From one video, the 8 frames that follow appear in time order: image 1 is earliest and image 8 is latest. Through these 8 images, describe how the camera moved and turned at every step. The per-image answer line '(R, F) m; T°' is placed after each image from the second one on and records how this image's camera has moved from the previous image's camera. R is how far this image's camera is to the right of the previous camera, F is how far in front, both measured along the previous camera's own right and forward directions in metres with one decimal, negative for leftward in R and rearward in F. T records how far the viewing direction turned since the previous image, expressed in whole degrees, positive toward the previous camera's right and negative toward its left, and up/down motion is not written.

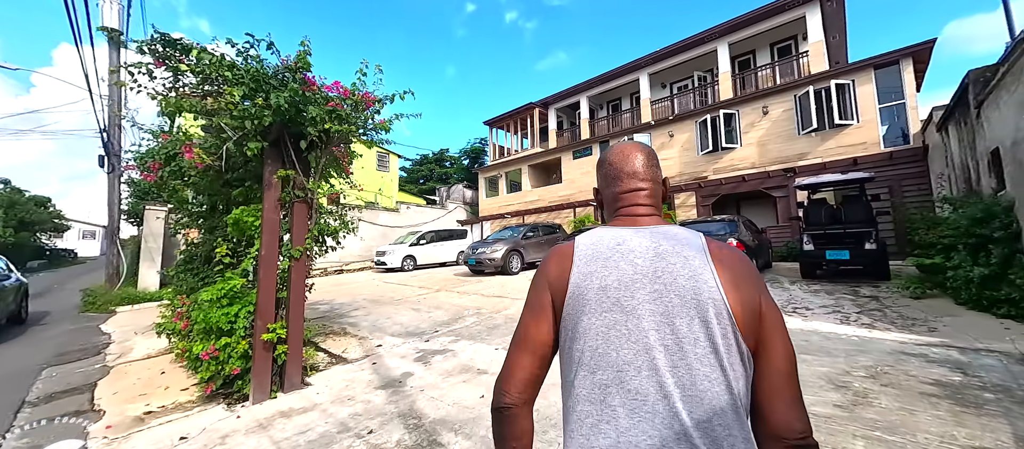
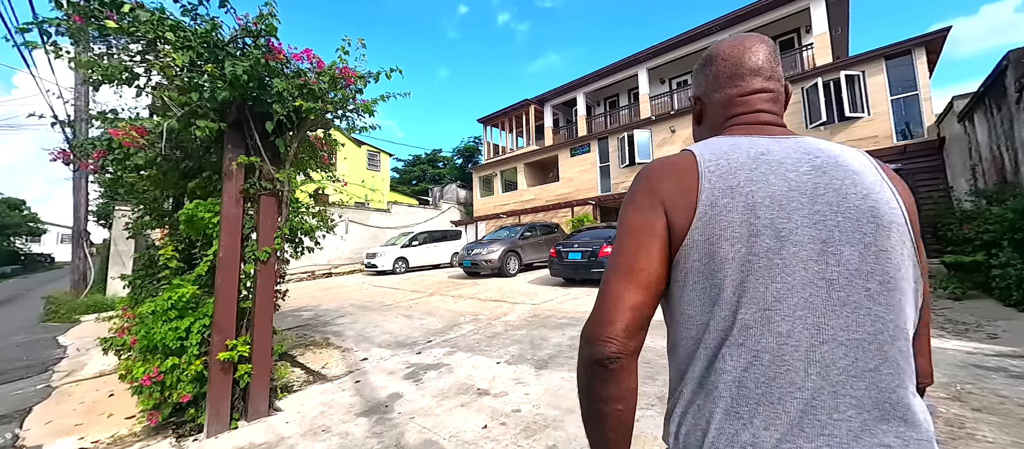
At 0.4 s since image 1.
(-0.1, +0.5) m; +1°
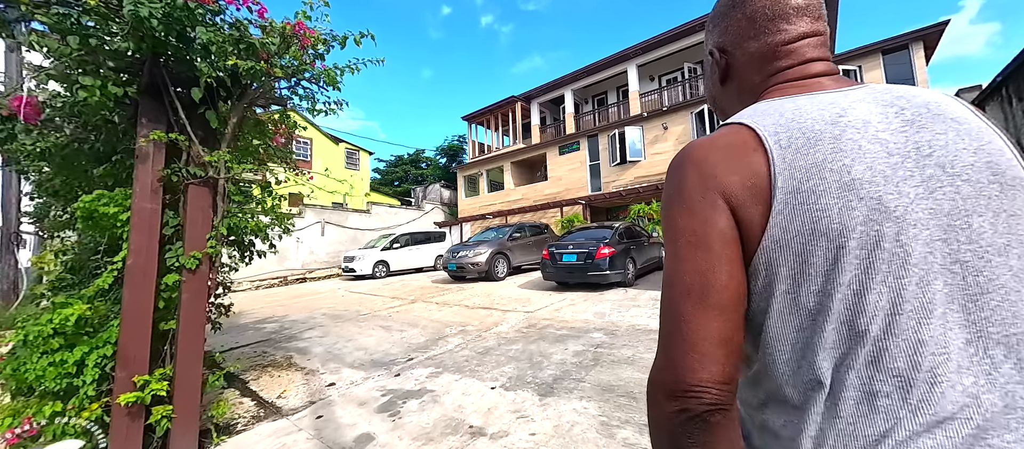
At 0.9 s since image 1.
(-0.1, +0.5) m; +3°
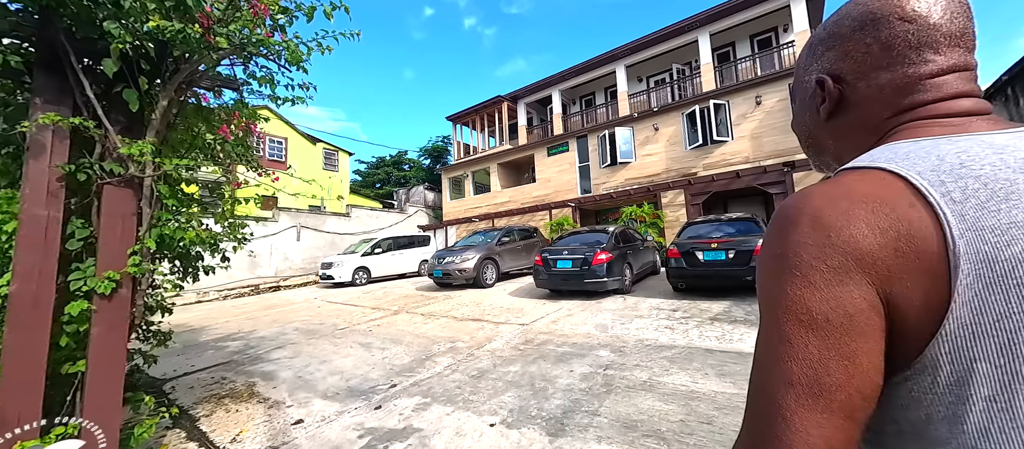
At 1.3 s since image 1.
(-0.1, +0.4) m; +3°
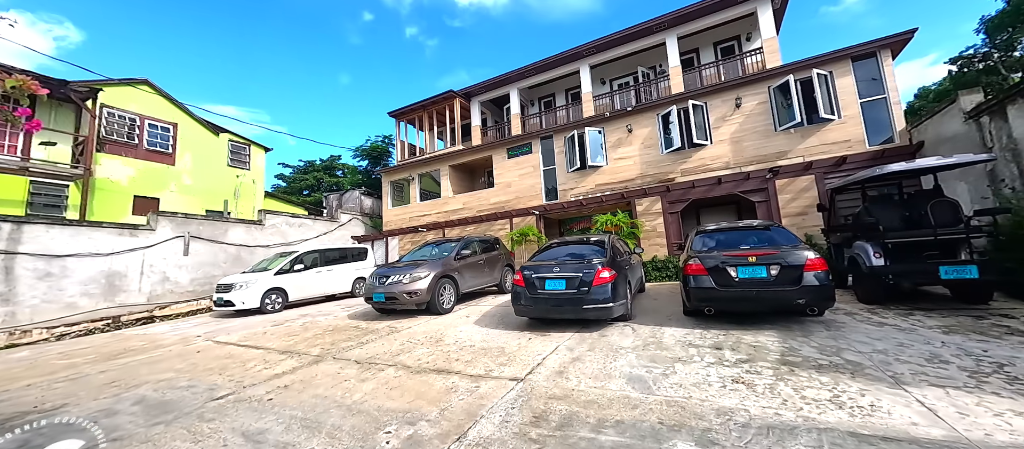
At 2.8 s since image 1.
(-0.5, +1.5) m; +10°
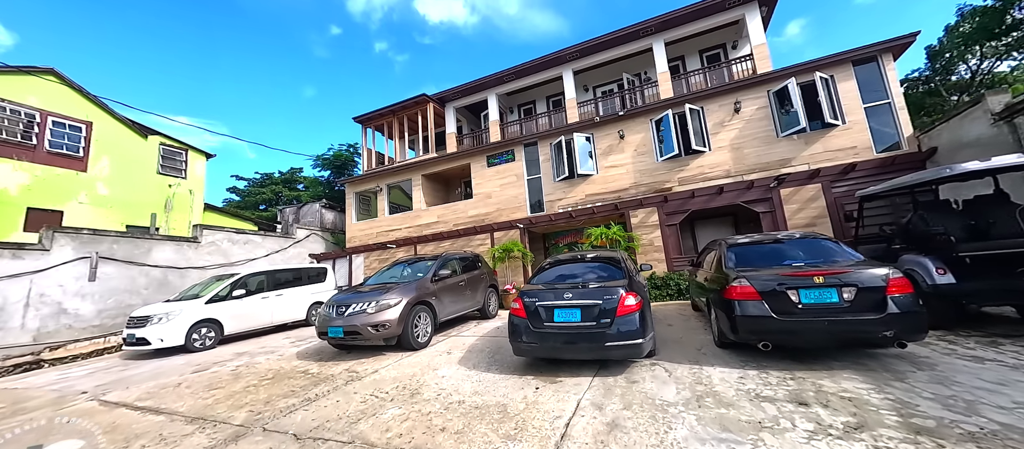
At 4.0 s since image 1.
(-0.3, +1.0) m; +5°
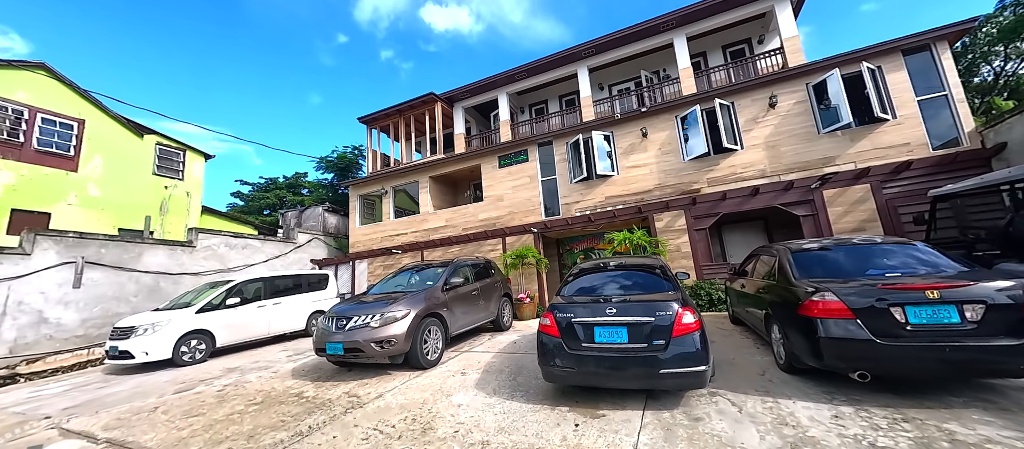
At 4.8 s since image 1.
(-0.3, +0.6) m; 0°
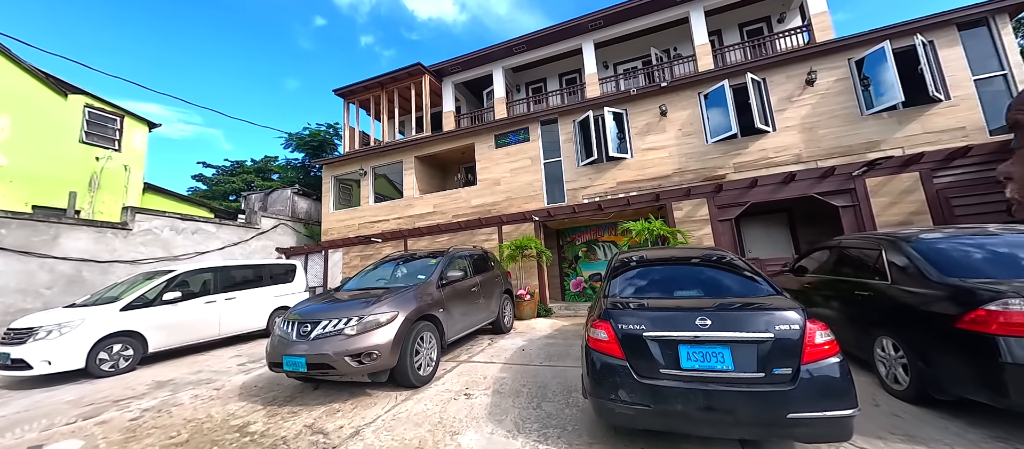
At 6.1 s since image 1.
(-0.4, +1.0) m; +4°
